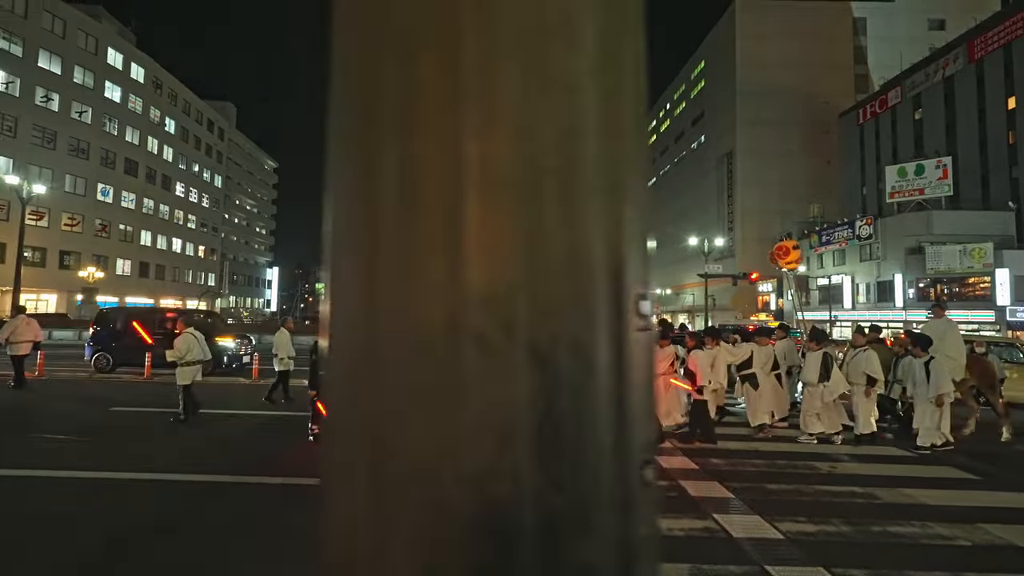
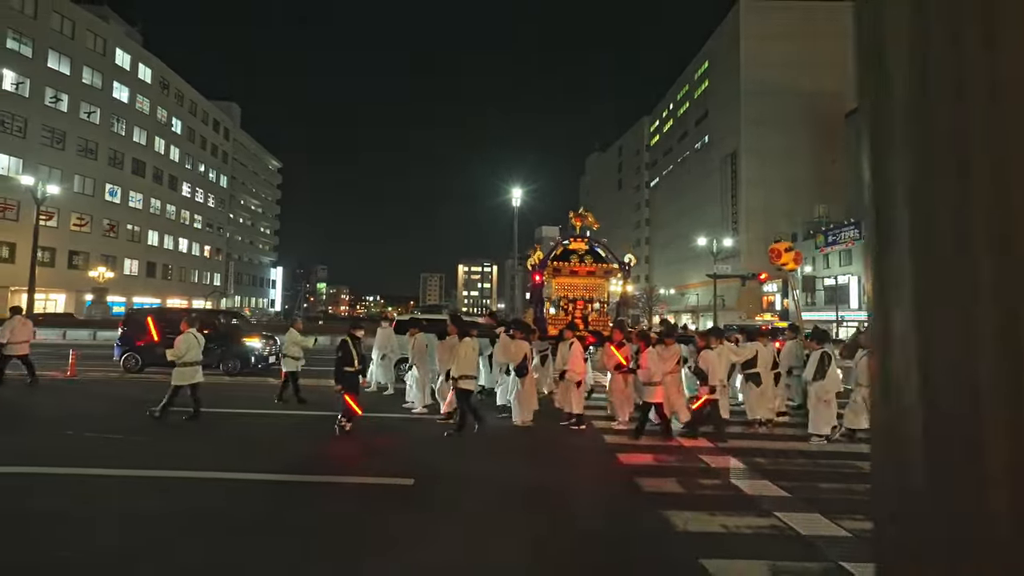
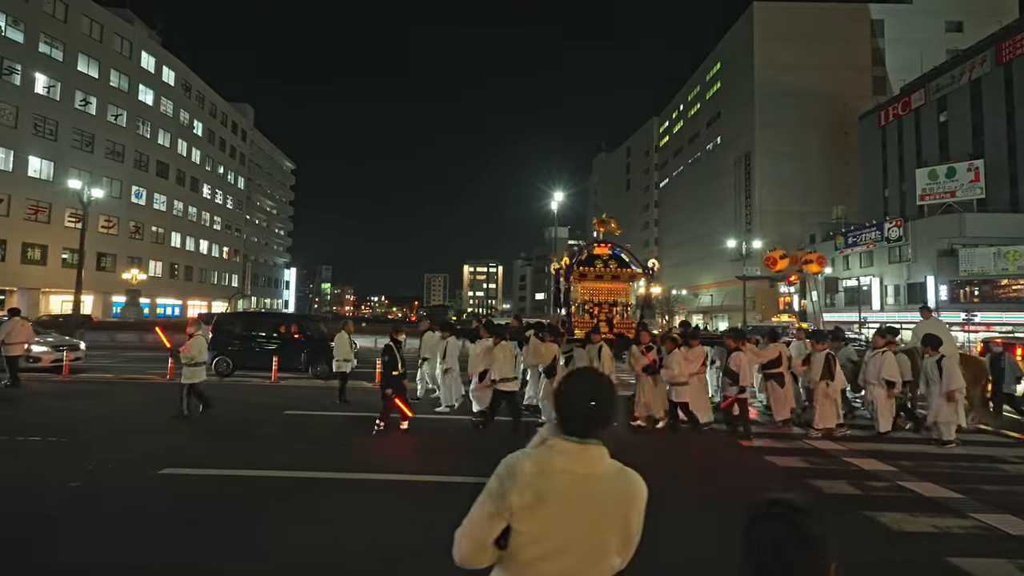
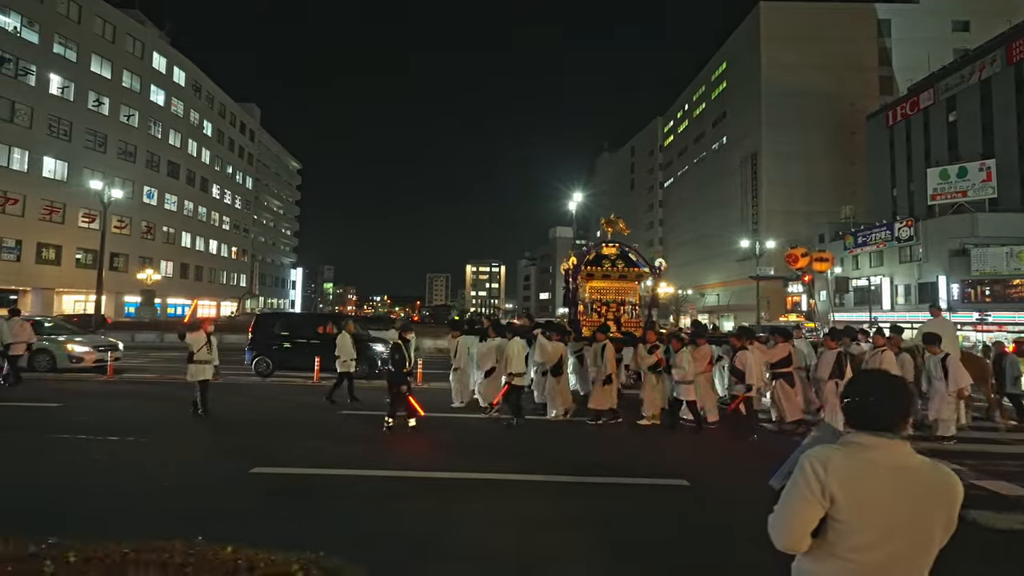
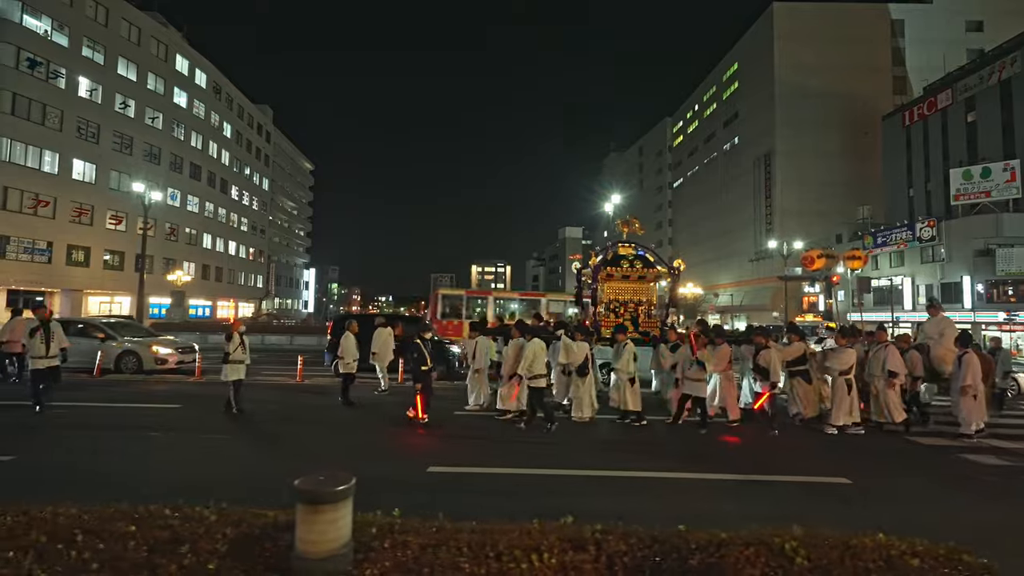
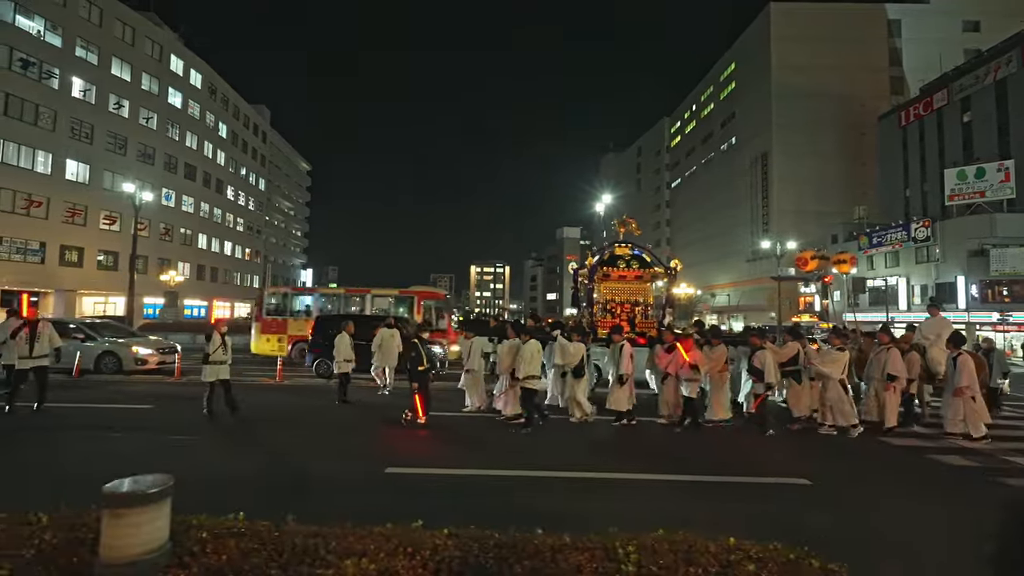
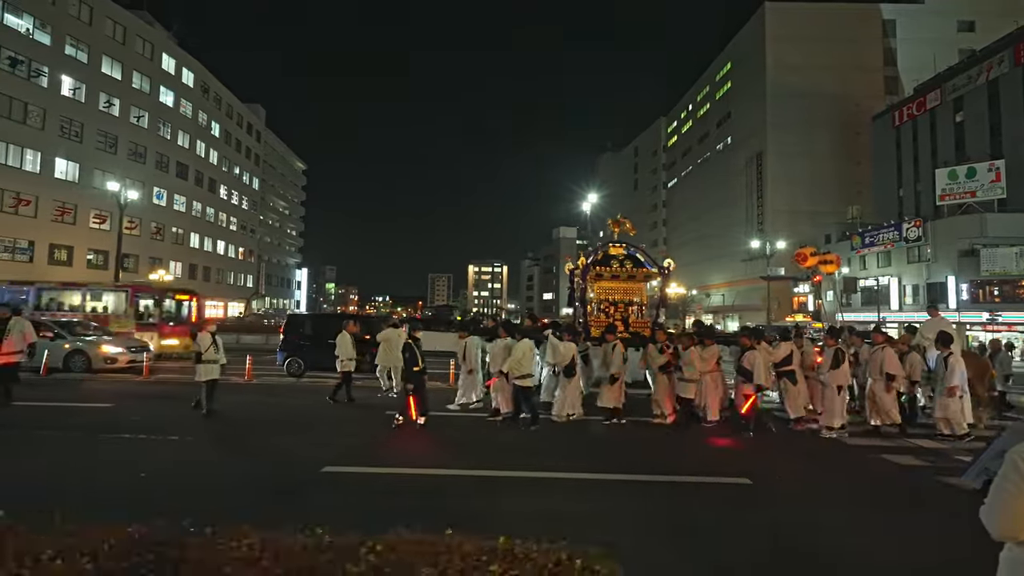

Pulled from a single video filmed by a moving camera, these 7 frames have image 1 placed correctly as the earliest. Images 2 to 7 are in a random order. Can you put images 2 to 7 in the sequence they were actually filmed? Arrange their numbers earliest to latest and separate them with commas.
2, 3, 4, 7, 6, 5
